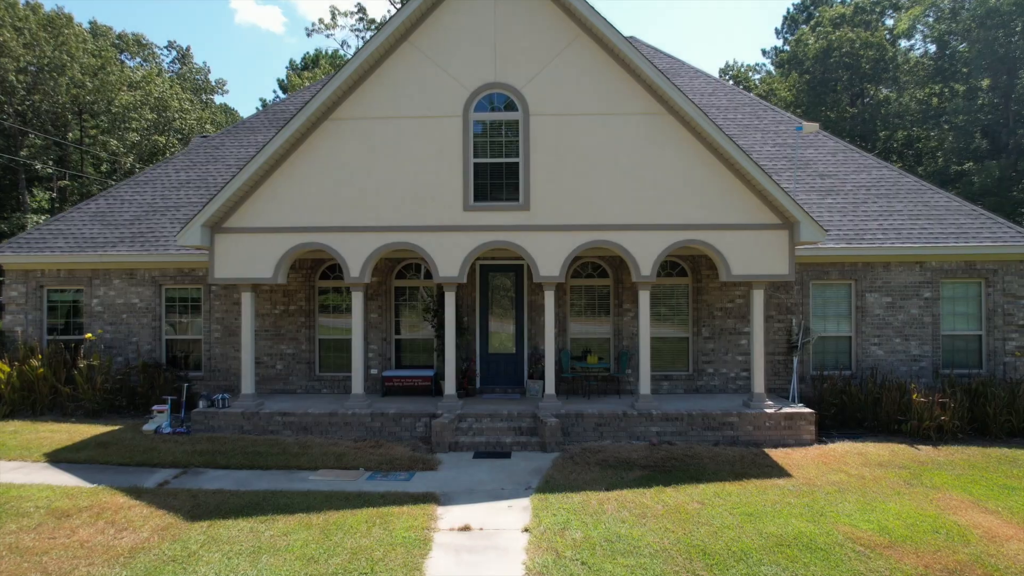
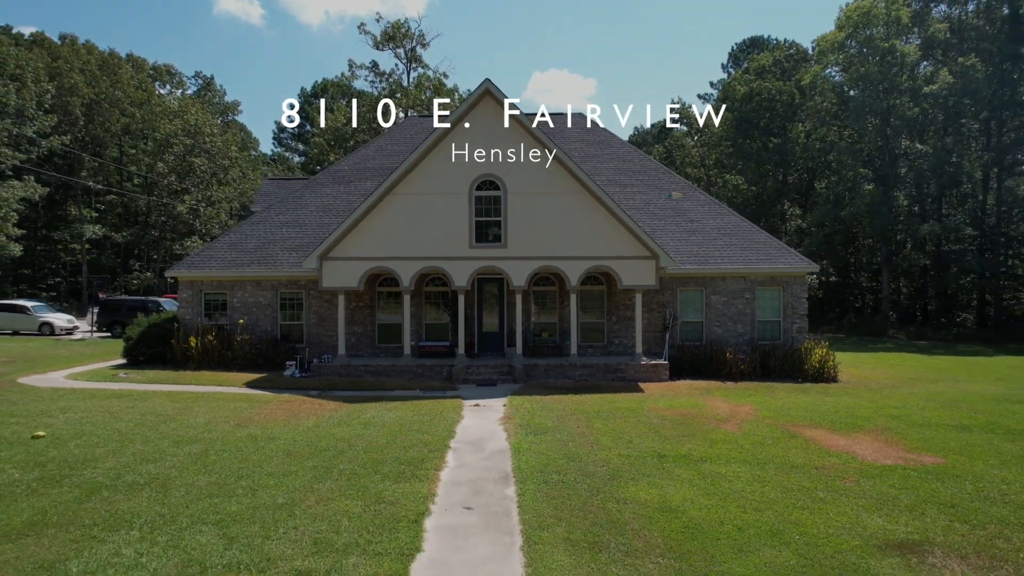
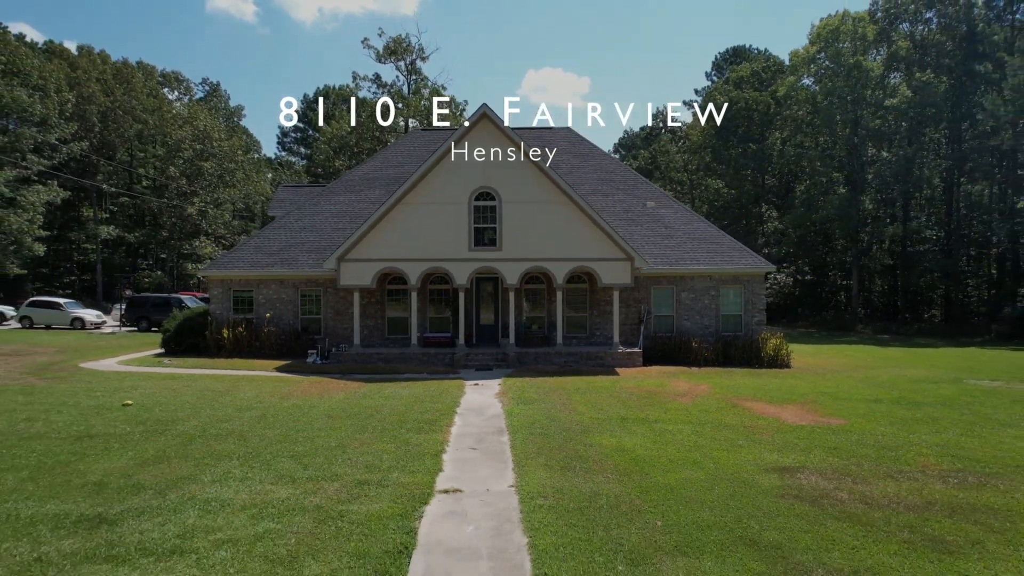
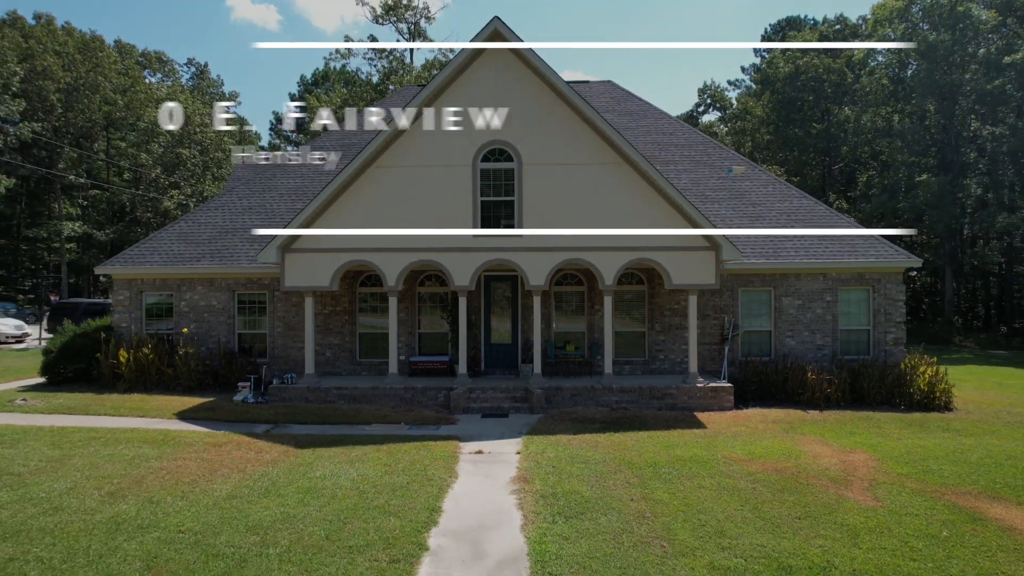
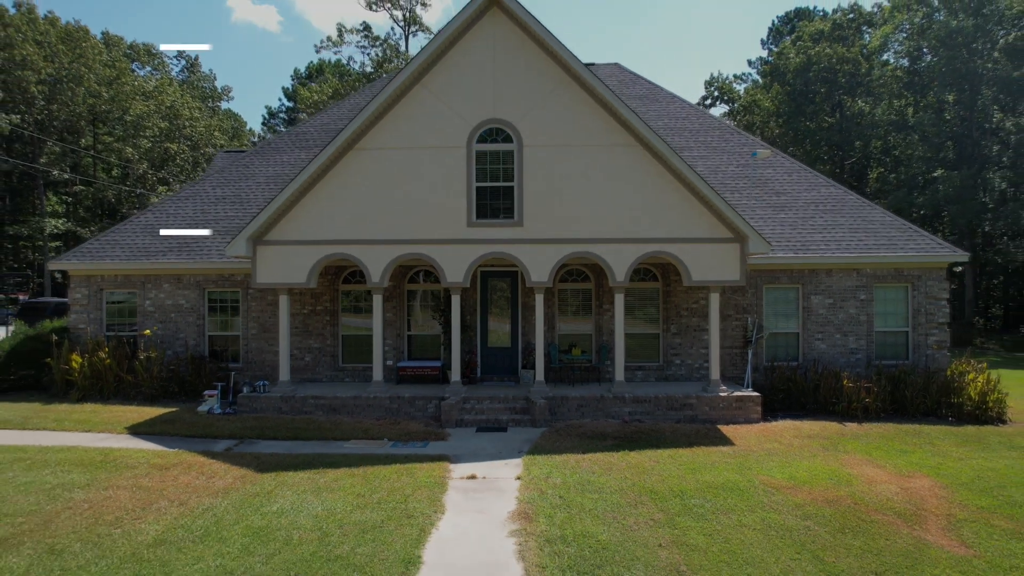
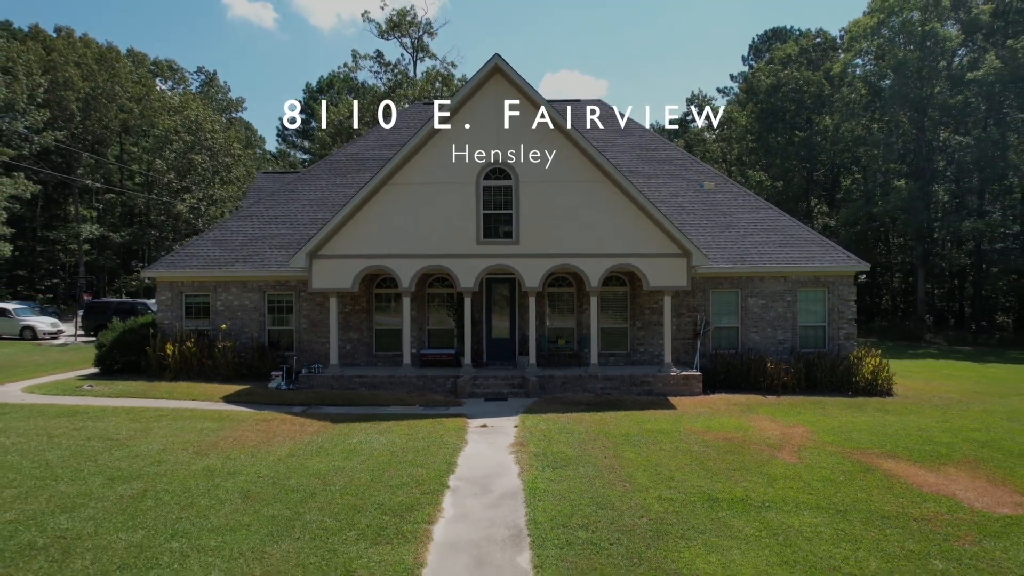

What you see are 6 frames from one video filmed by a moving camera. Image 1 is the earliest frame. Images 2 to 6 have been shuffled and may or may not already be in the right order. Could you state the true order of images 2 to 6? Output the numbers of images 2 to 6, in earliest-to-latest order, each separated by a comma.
5, 4, 6, 2, 3
